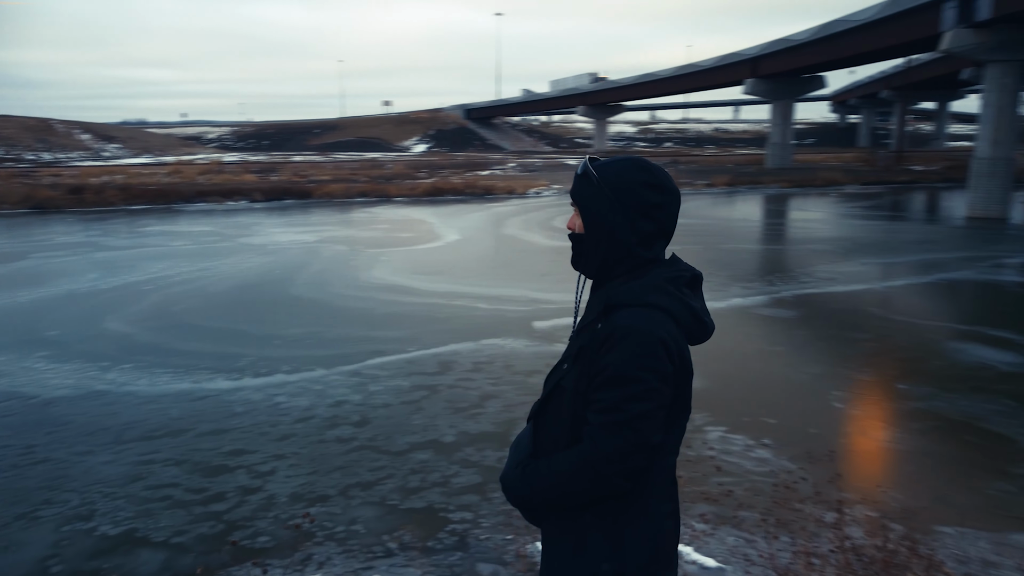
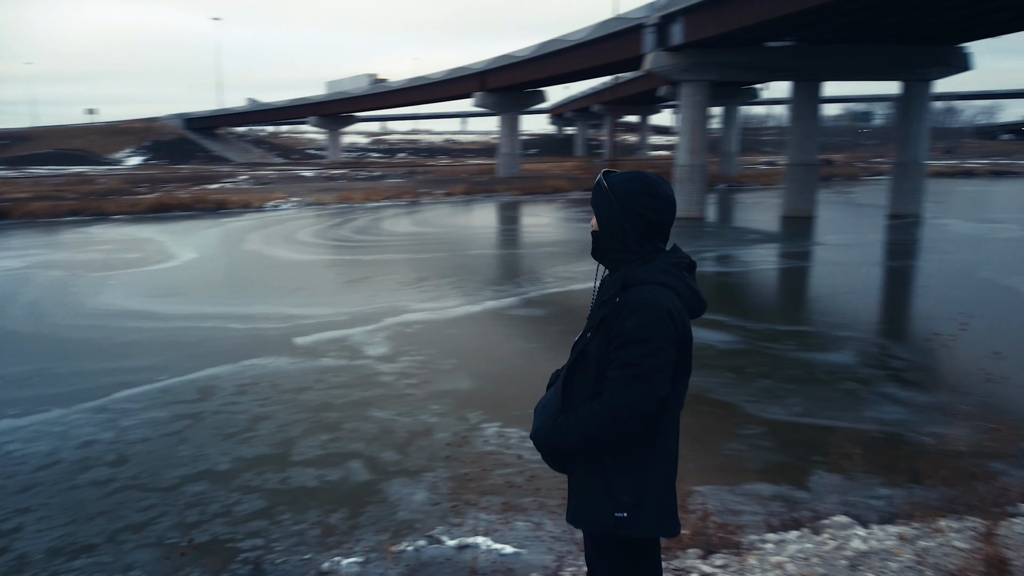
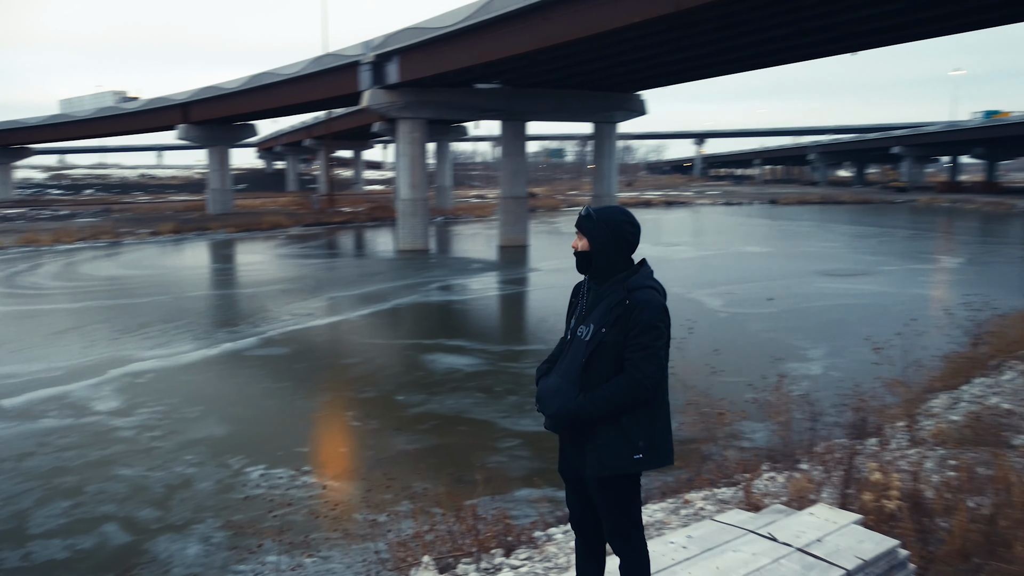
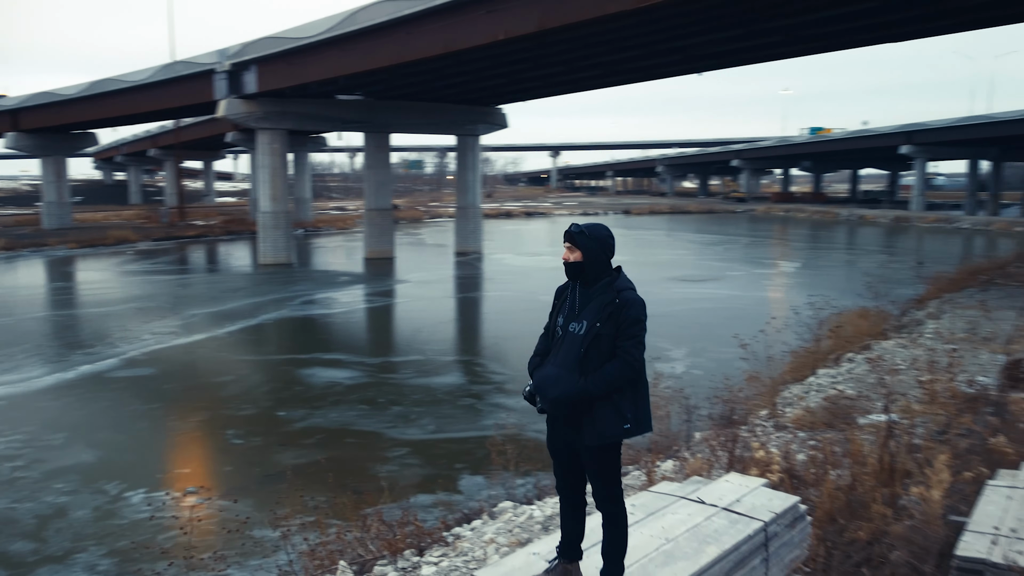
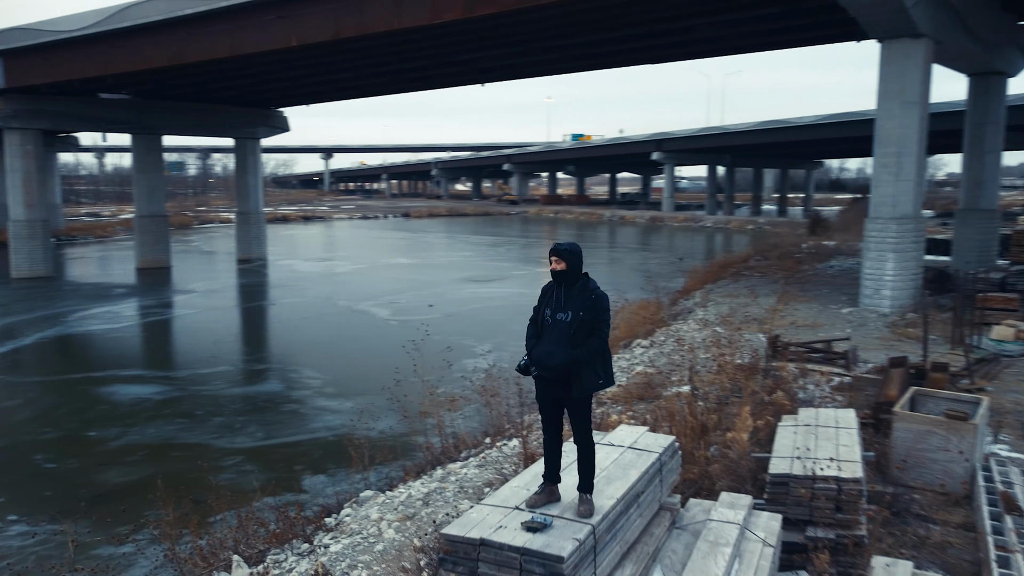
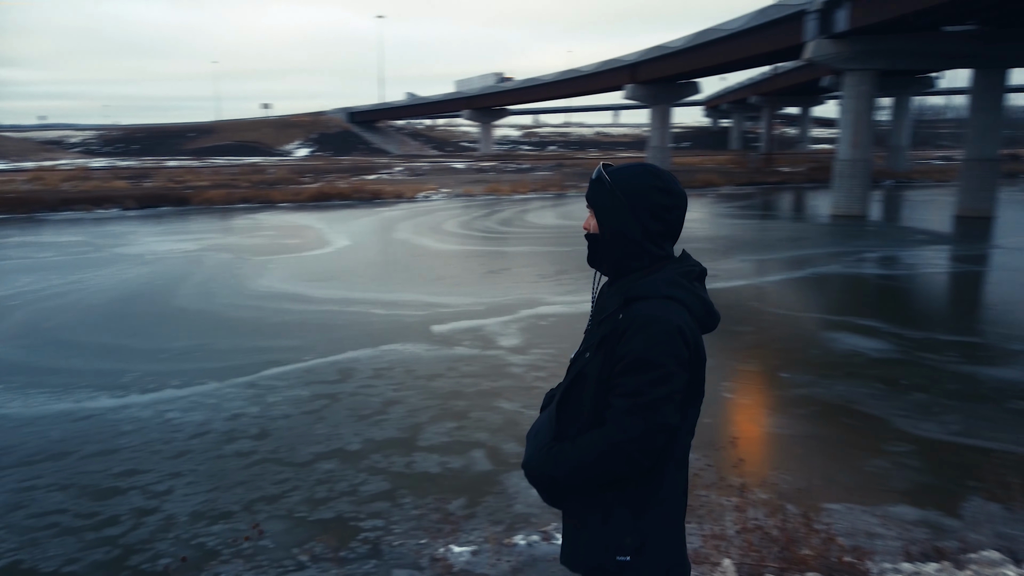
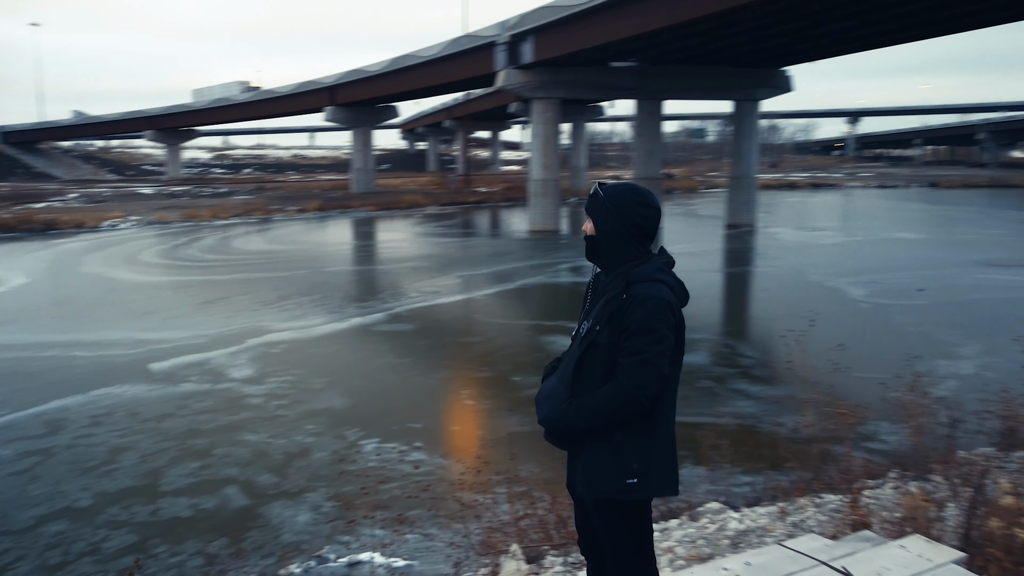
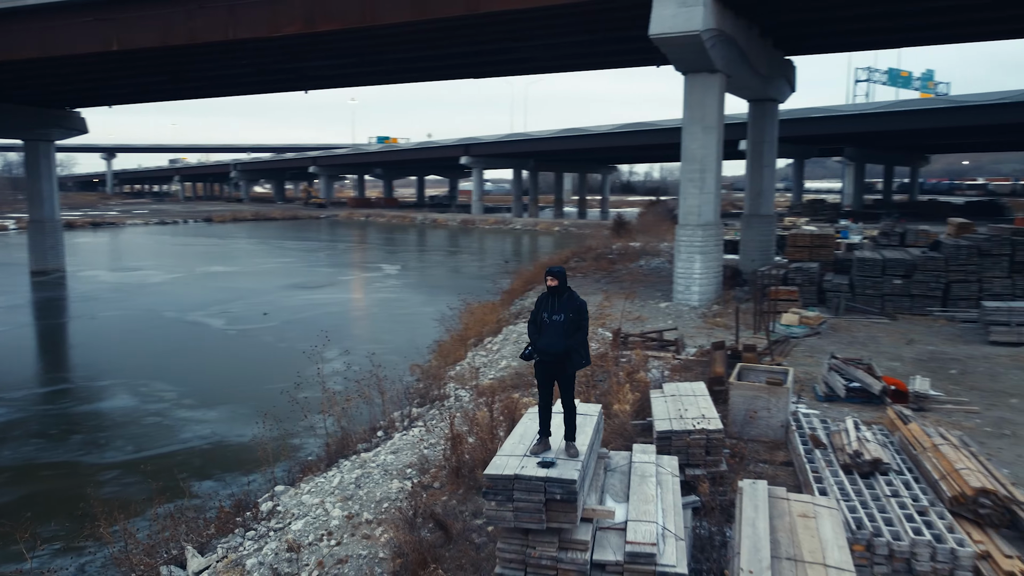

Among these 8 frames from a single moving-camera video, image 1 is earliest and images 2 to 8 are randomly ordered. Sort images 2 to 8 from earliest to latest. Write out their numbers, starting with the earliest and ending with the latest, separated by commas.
6, 2, 7, 3, 4, 5, 8
